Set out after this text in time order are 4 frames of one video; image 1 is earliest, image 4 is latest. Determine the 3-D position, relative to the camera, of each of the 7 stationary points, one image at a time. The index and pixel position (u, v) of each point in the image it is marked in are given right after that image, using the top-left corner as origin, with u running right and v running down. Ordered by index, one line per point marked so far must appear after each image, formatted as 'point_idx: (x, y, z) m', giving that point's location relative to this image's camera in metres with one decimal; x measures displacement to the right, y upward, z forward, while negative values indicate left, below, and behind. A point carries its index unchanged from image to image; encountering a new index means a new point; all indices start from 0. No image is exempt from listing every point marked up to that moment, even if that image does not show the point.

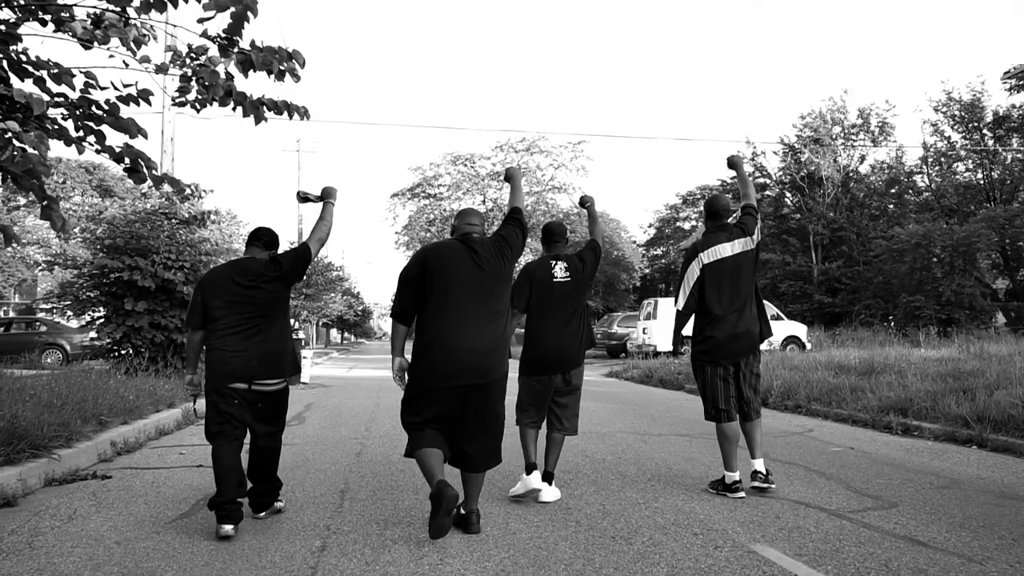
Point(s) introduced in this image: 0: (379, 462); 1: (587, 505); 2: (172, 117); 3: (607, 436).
0: (-1.1, -1.4, +6.2) m
1: (+0.5, -1.3, +4.7) m
2: (-7.4, +3.7, +16.3) m
3: (+1.0, -1.6, +8.0) m
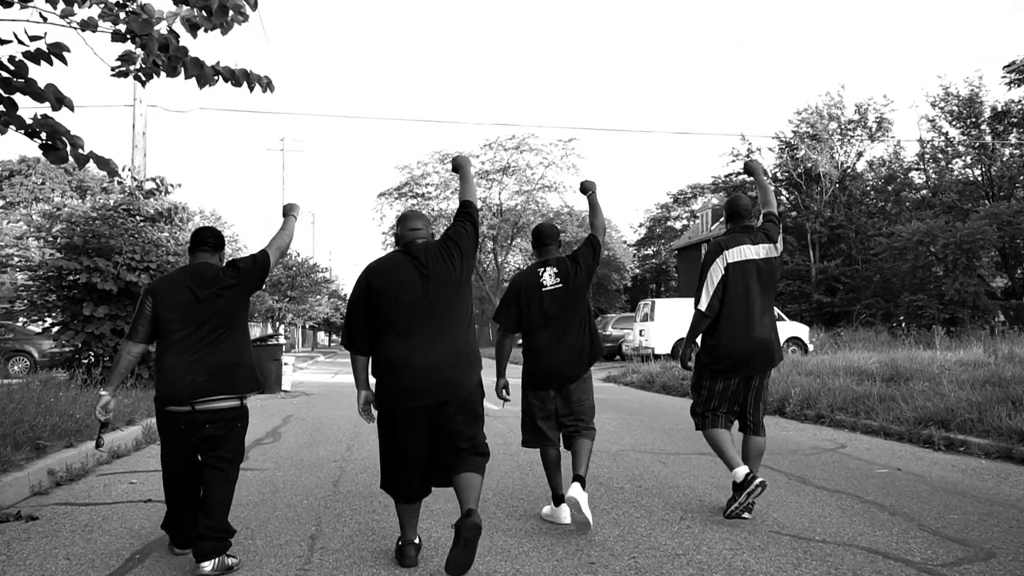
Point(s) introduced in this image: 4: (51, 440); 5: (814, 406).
0: (-1.1, -1.5, +5.4) m
1: (+0.5, -1.3, +3.8) m
2: (-7.5, +3.6, +15.4) m
3: (+1.0, -1.6, +7.2) m
4: (-3.7, -1.2, +6.1) m
5: (+4.1, -1.6, +10.2) m
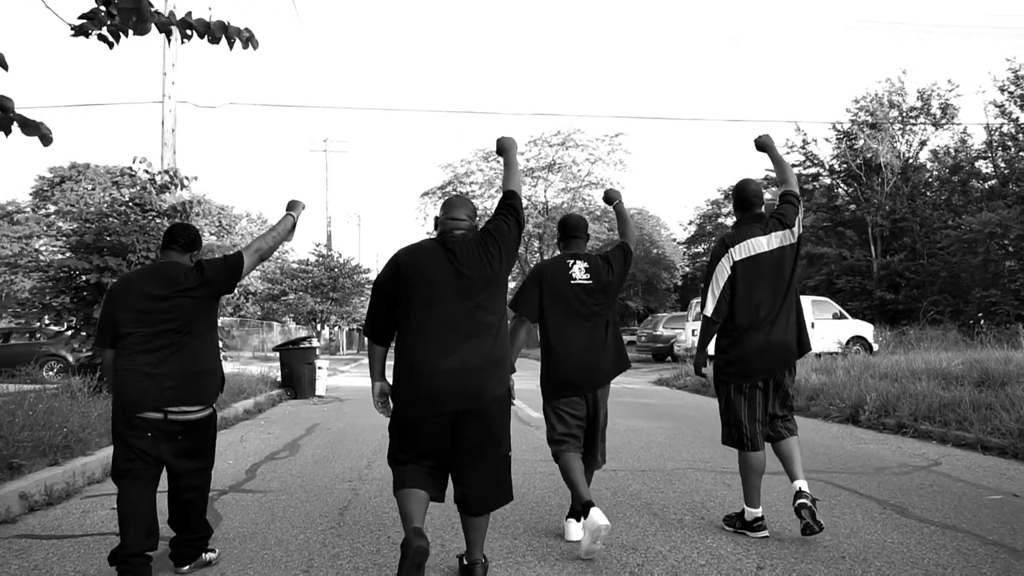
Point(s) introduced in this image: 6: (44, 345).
0: (-0.9, -1.4, +4.5) m
1: (+0.6, -1.3, +2.9) m
2: (-6.7, +3.6, +14.9) m
3: (+1.3, -1.5, +6.2) m
4: (-3.4, -1.2, +5.4) m
5: (+4.6, -1.5, +9.1) m
6: (-10.0, -1.2, +16.2) m
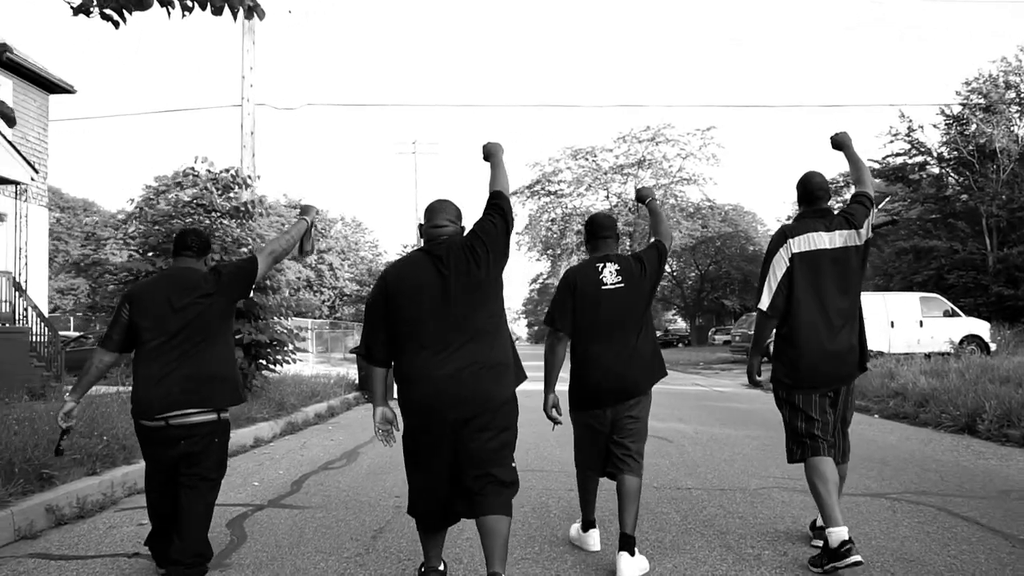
0: (-0.6, -1.4, +4.1) m
1: (+0.7, -1.3, +2.2) m
2: (-5.3, +3.5, +15.1) m
3: (+1.8, -1.5, +5.5) m
4: (-3.1, -1.2, +5.2) m
5: (+5.3, -1.4, +7.9) m
6: (-8.3, -1.3, +16.7) m
